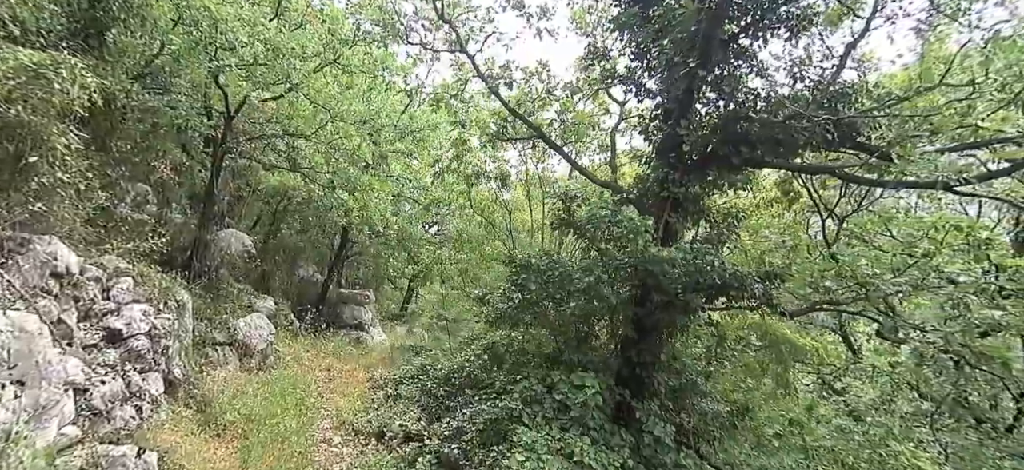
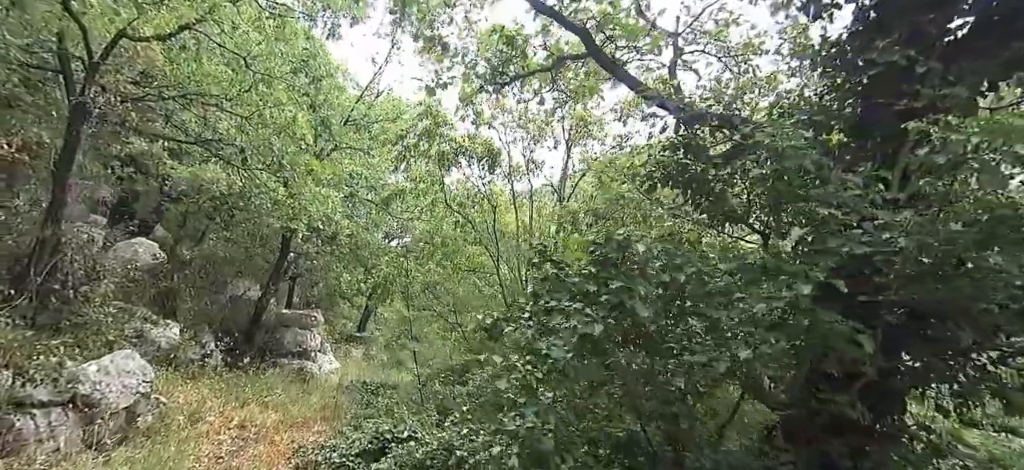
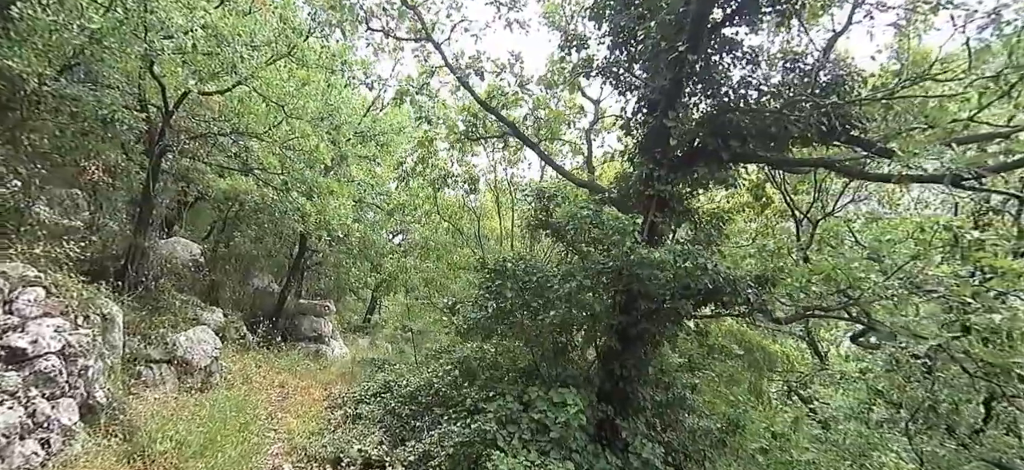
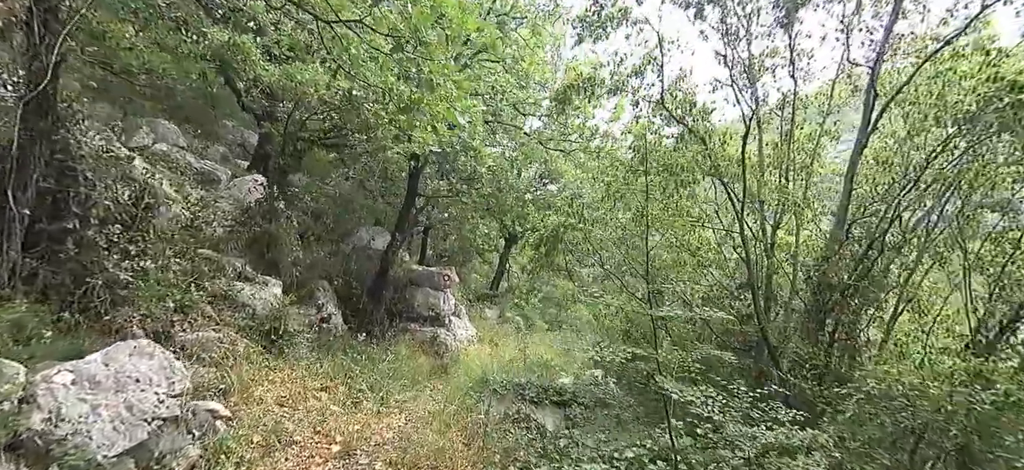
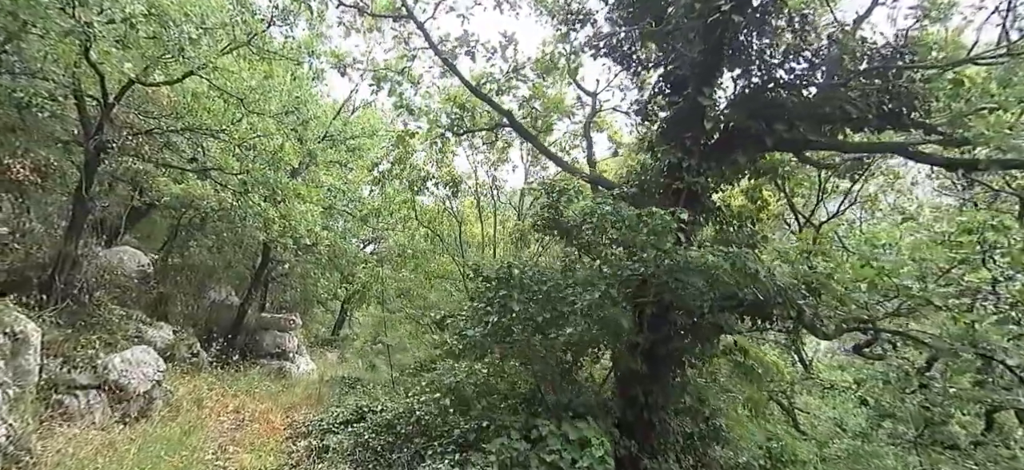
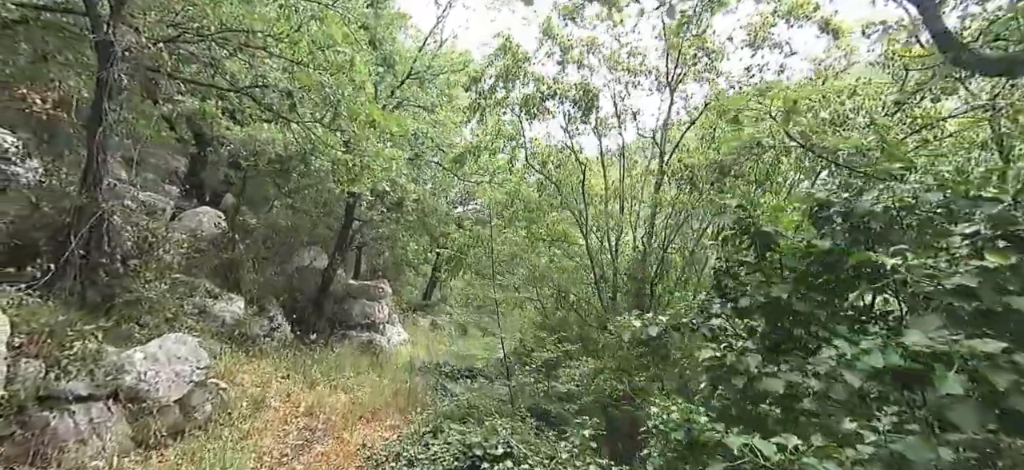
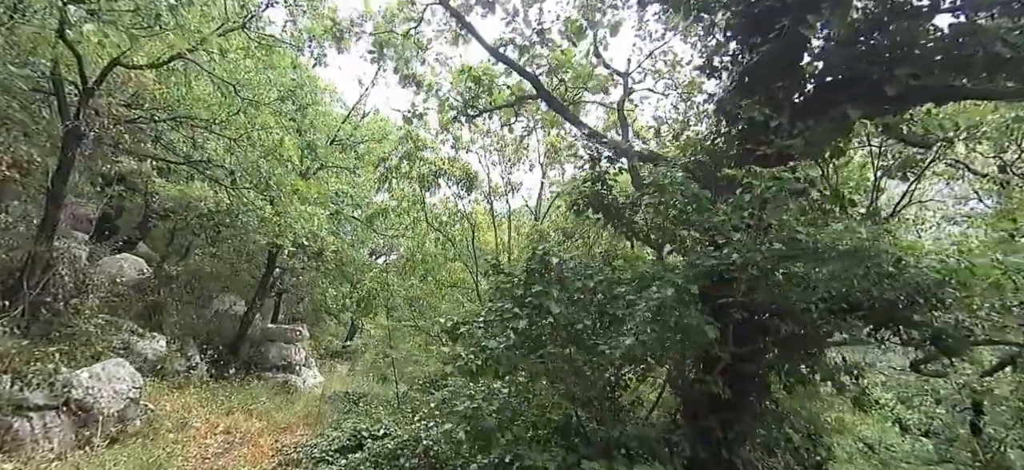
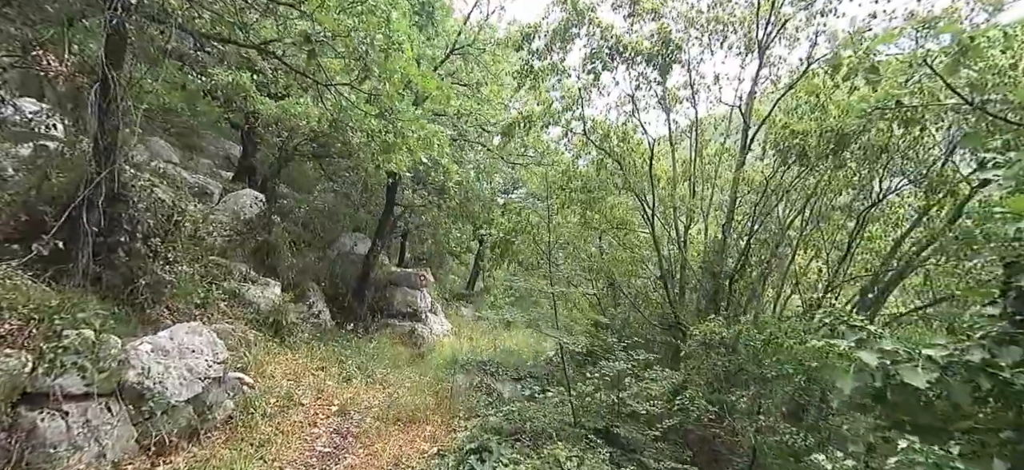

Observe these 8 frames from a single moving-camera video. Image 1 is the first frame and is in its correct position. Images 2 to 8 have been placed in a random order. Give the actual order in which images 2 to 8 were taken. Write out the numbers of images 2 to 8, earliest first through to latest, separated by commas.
3, 5, 7, 2, 6, 8, 4
